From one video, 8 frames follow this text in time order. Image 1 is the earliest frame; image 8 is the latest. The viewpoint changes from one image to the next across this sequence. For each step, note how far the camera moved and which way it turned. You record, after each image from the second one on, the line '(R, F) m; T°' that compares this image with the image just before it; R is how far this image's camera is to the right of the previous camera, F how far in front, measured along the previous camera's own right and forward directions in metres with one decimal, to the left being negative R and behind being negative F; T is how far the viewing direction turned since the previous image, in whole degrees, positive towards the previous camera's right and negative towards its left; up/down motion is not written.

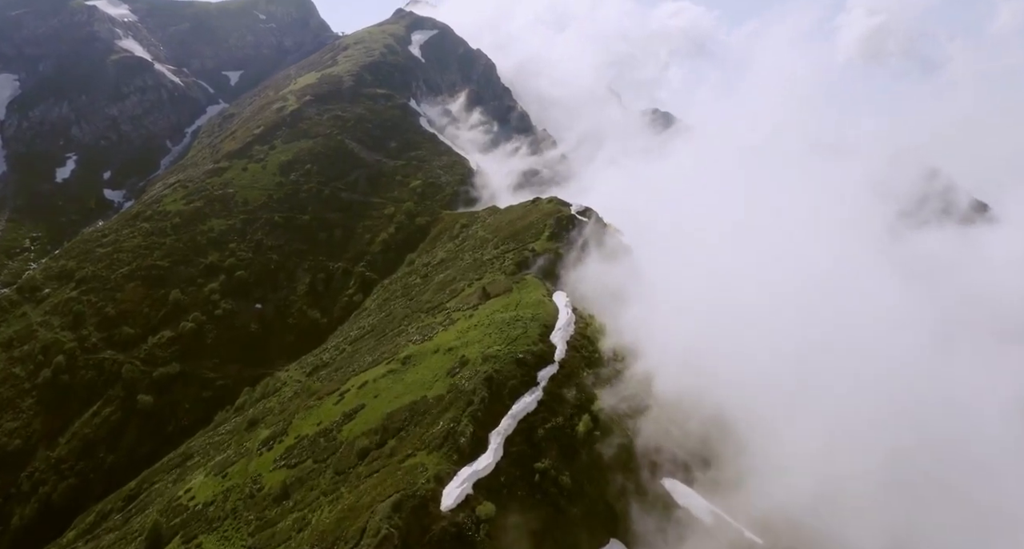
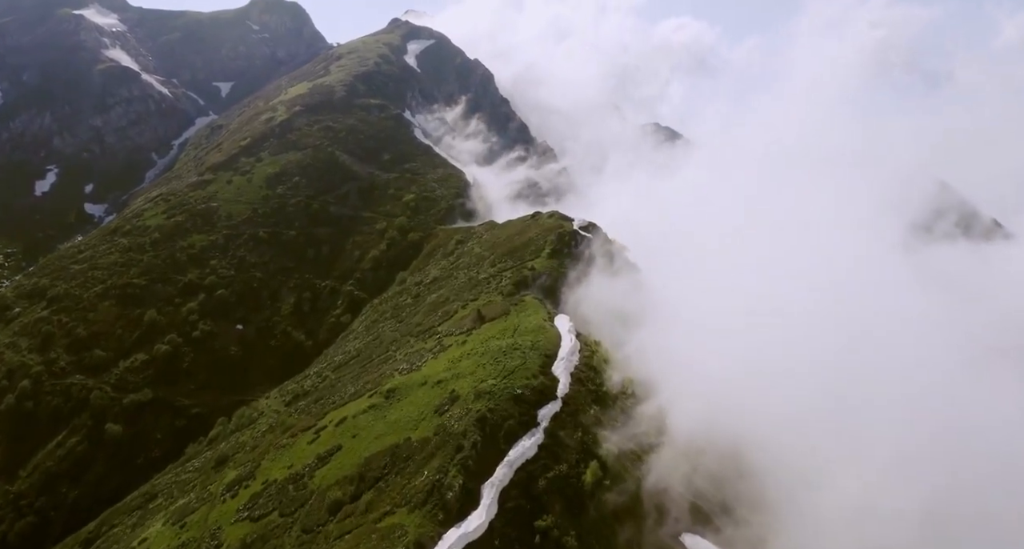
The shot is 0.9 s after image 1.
(+0.2, +9.5) m; 0°
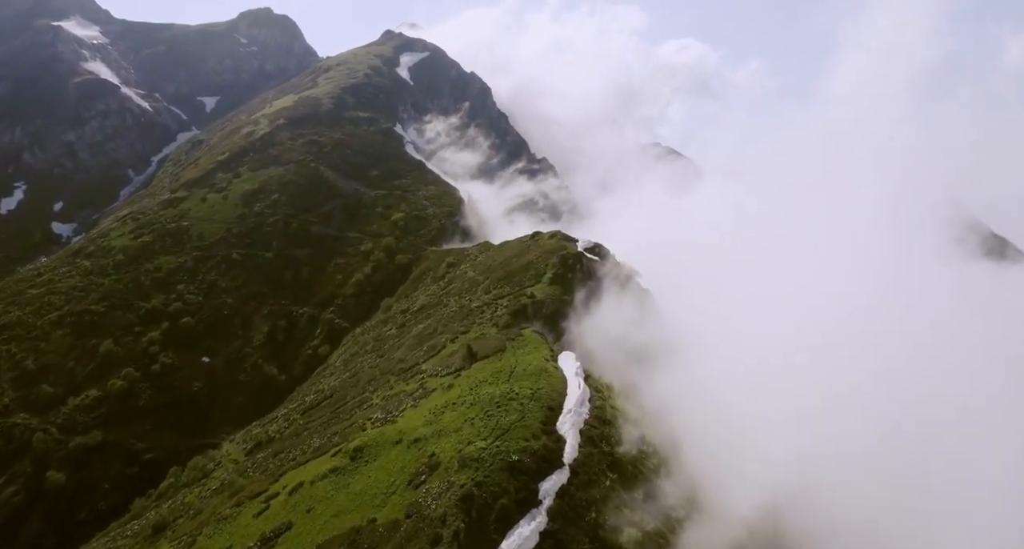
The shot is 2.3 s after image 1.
(+0.3, +14.3) m; 0°
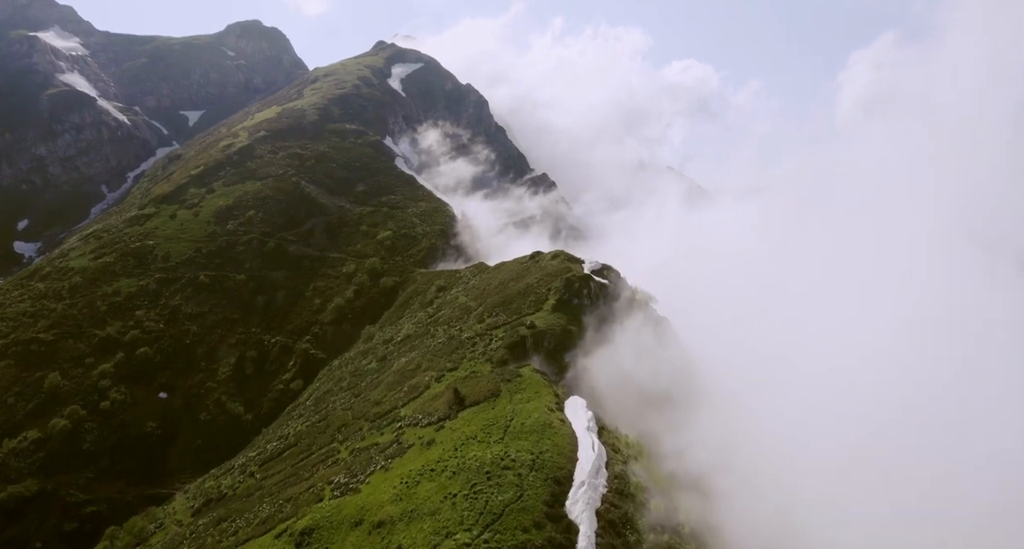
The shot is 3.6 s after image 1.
(+0.3, +14.3) m; 0°
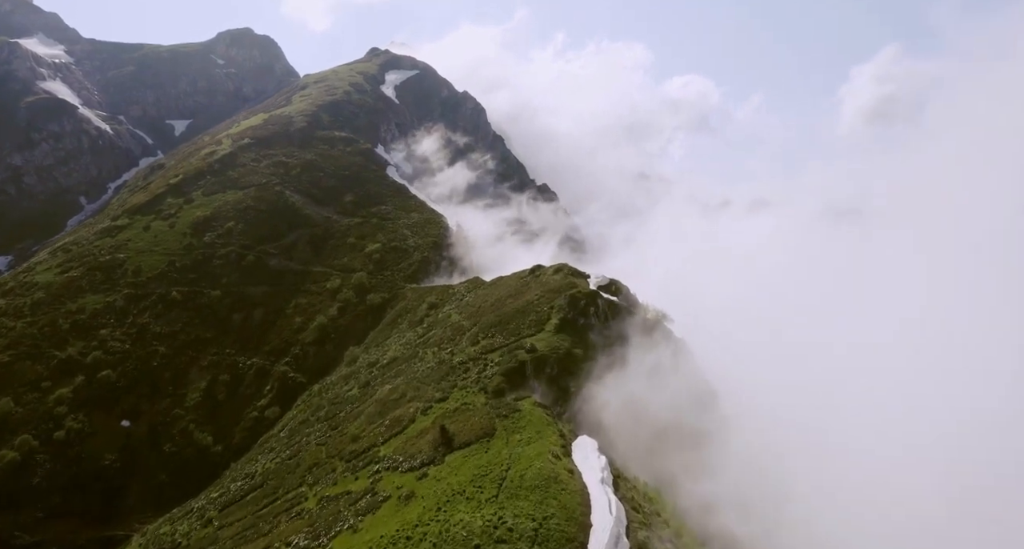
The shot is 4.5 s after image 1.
(+0.2, +10.2) m; 0°
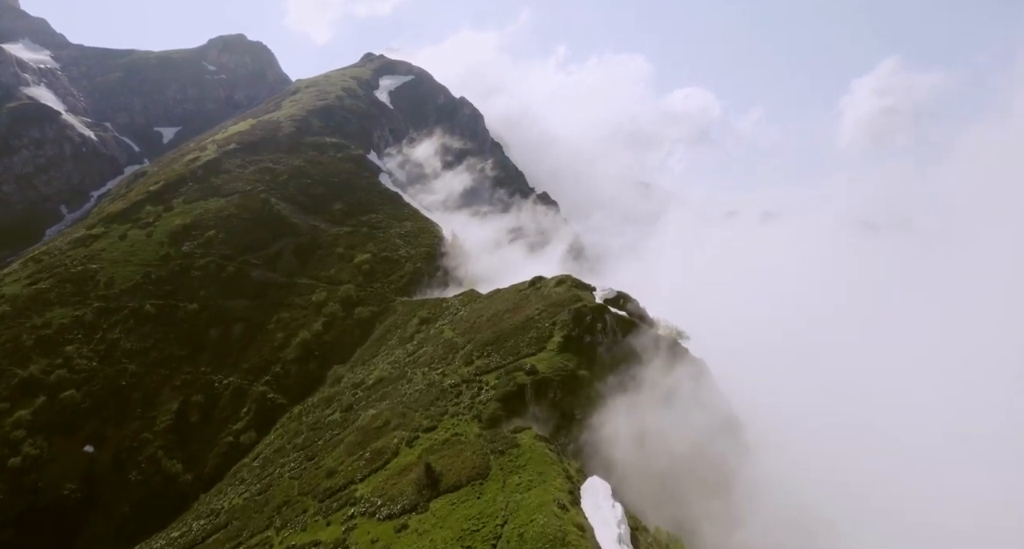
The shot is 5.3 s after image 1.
(+0.1, +8.2) m; 0°
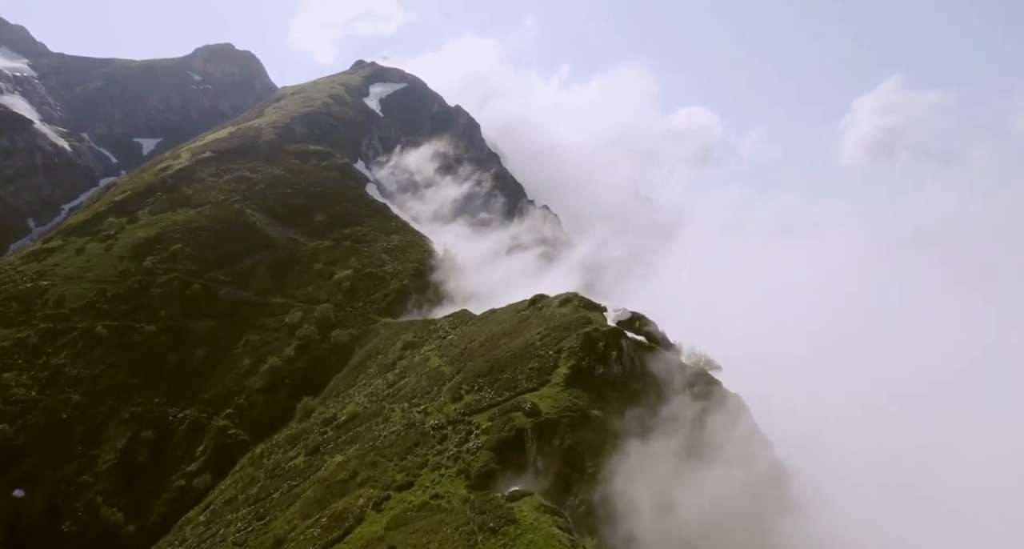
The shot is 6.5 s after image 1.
(+0.1, +12.4) m; 0°
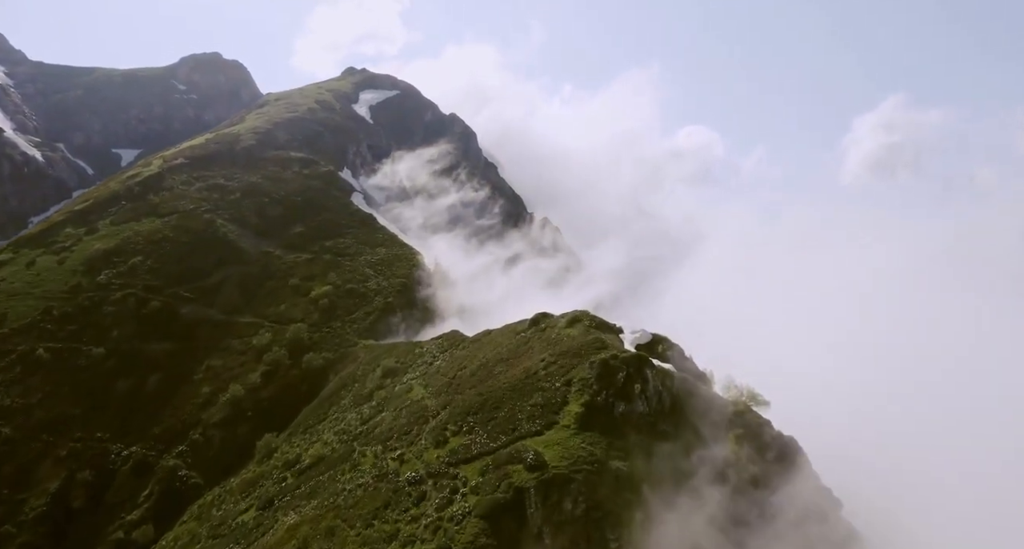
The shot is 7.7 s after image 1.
(0.0, +11.8) m; 0°
